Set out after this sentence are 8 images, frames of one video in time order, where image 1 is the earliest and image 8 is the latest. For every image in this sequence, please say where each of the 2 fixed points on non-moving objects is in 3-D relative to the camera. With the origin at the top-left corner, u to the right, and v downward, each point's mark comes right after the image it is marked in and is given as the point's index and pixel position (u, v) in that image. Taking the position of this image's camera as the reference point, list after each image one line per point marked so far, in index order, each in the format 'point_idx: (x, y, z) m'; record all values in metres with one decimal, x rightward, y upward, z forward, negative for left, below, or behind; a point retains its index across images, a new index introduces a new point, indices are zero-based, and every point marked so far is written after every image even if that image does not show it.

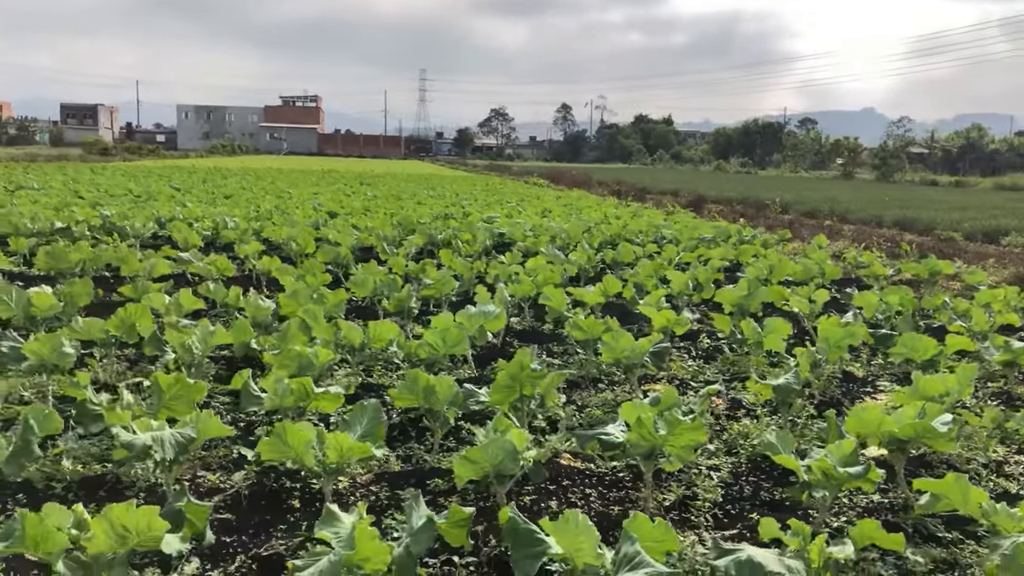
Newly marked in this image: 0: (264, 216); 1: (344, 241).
0: (-3.6, +1.1, +12.2) m
1: (-1.8, +0.5, +8.9) m
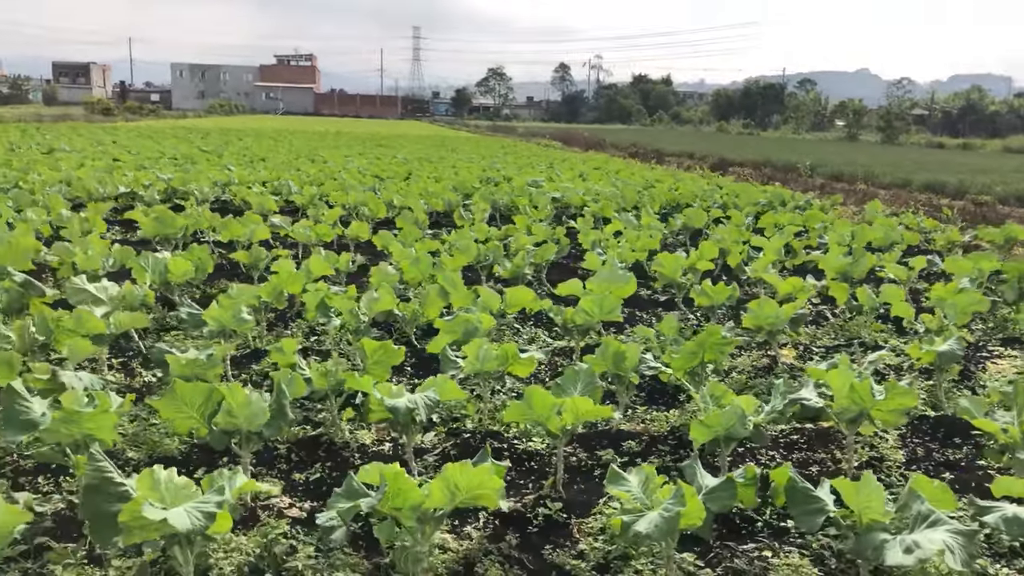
0: (-2.9, +1.6, +12.2) m
1: (-1.1, +0.9, +9.0) m
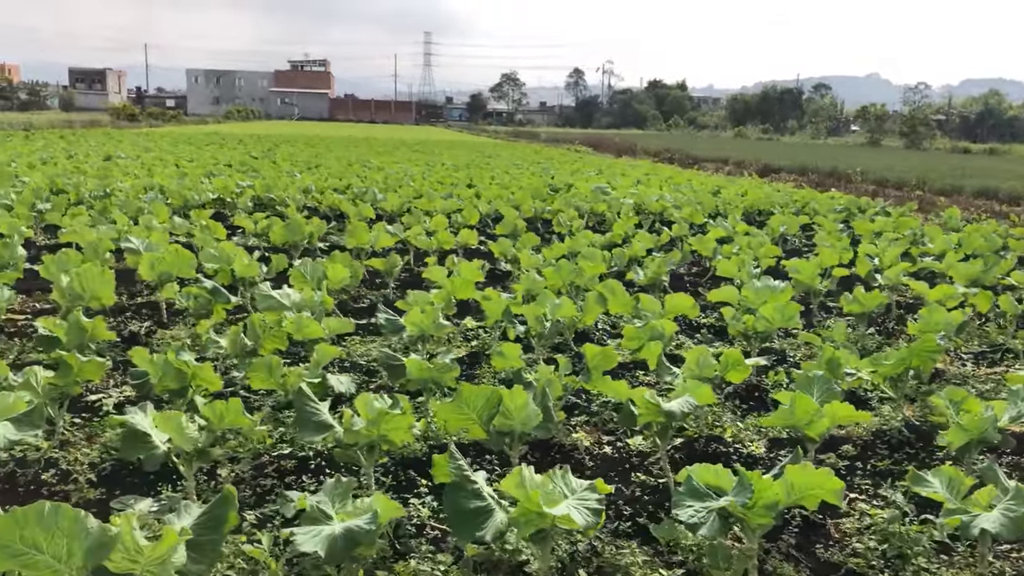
0: (-1.9, +1.5, +12.4) m
1: (-0.1, +0.8, +9.1) m
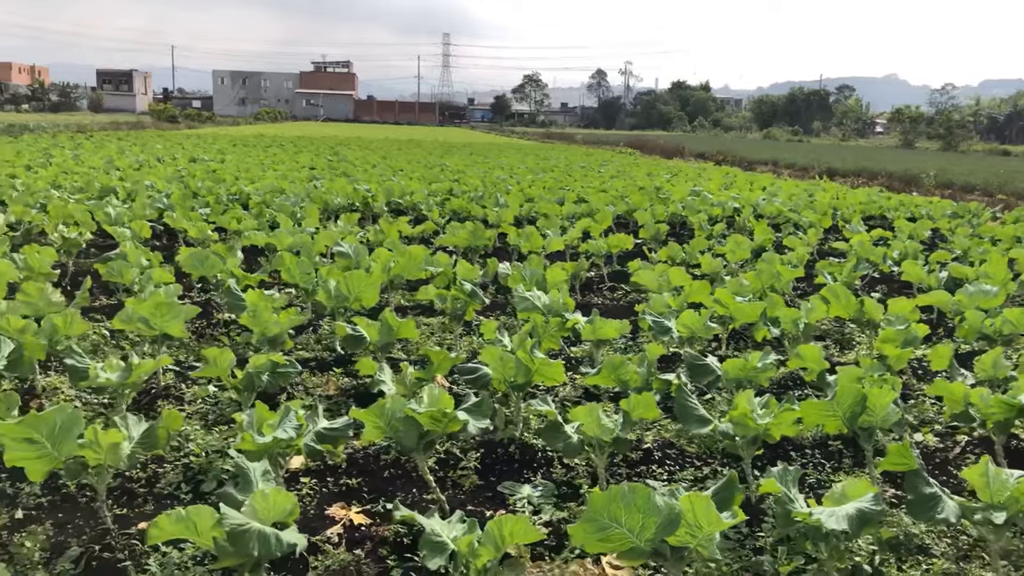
0: (-0.3, +1.5, +12.6) m
1: (+1.4, +0.8, +9.3) m
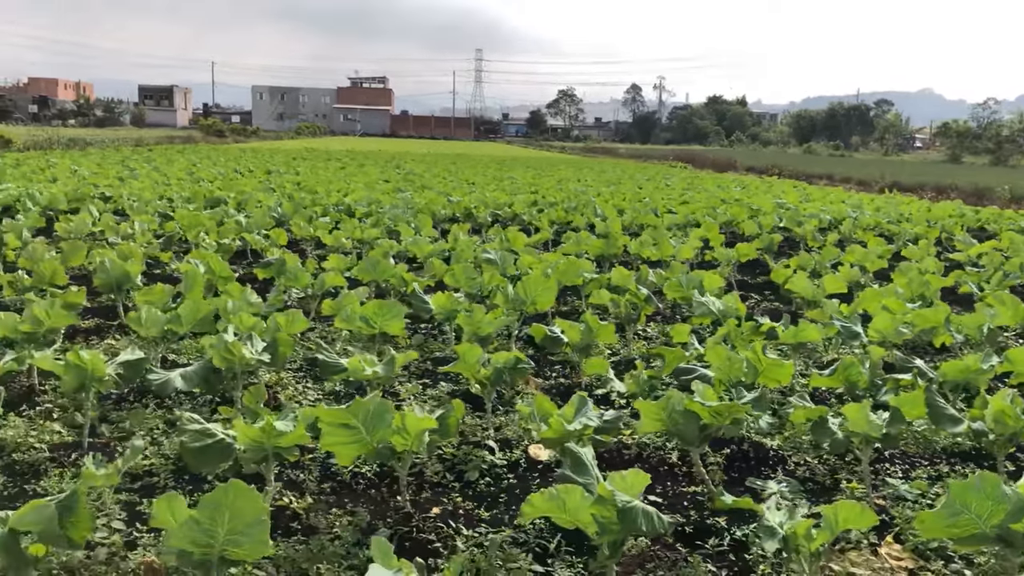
0: (+1.0, +1.3, +12.8) m
1: (+2.6, +0.7, +9.4) m
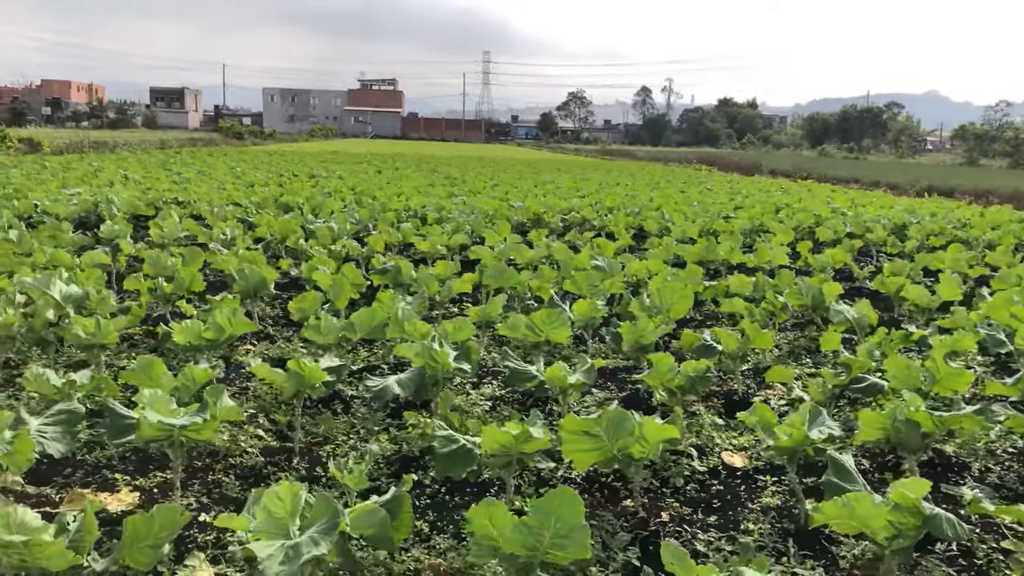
0: (+1.9, +1.3, +12.8) m
1: (+3.4, +0.6, +9.5) m
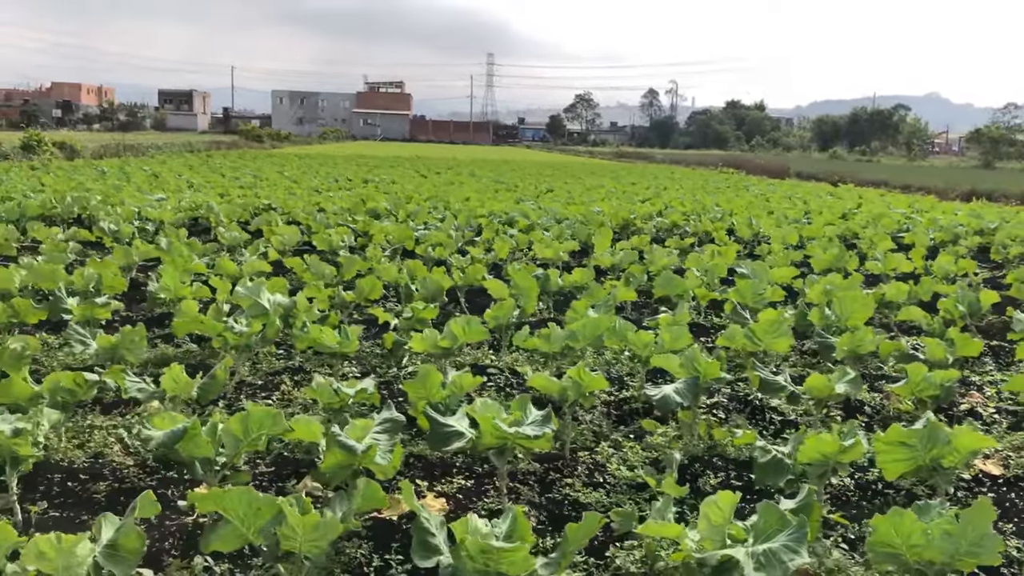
0: (+3.0, +1.2, +12.9) m
1: (+4.5, +0.6, +9.5) m
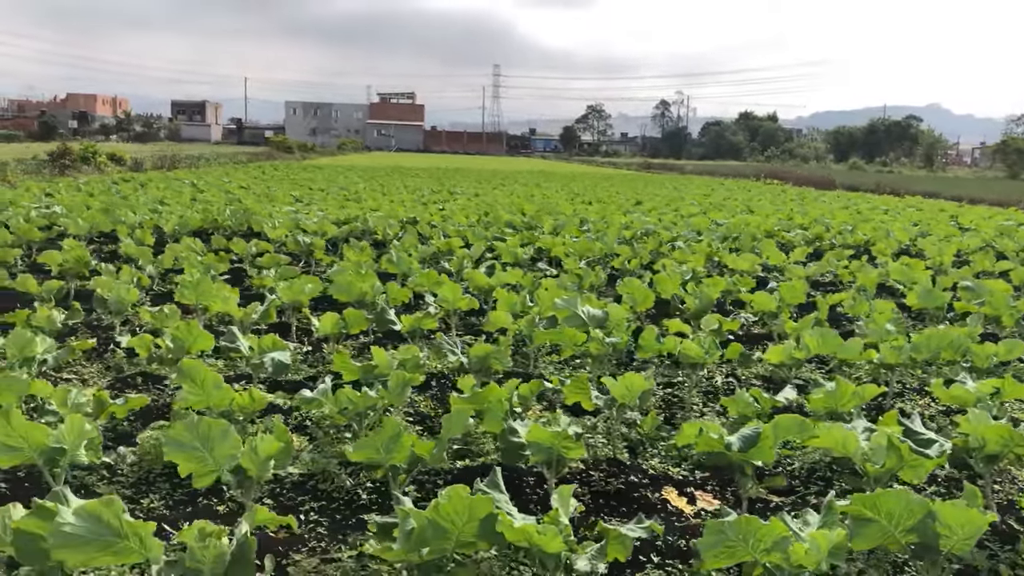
0: (+4.8, +1.0, +13.1) m
1: (+6.3, +0.4, +9.7) m
